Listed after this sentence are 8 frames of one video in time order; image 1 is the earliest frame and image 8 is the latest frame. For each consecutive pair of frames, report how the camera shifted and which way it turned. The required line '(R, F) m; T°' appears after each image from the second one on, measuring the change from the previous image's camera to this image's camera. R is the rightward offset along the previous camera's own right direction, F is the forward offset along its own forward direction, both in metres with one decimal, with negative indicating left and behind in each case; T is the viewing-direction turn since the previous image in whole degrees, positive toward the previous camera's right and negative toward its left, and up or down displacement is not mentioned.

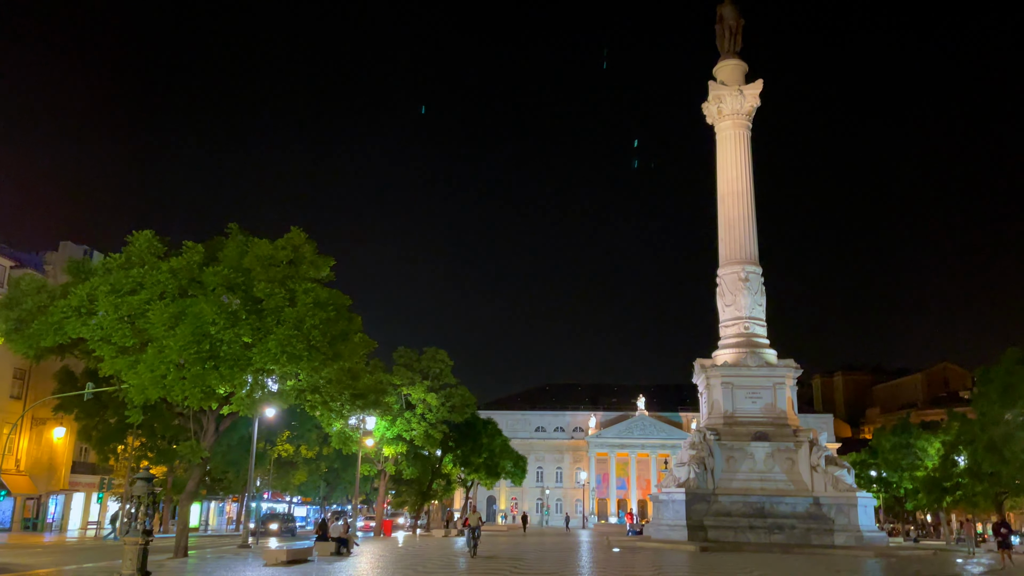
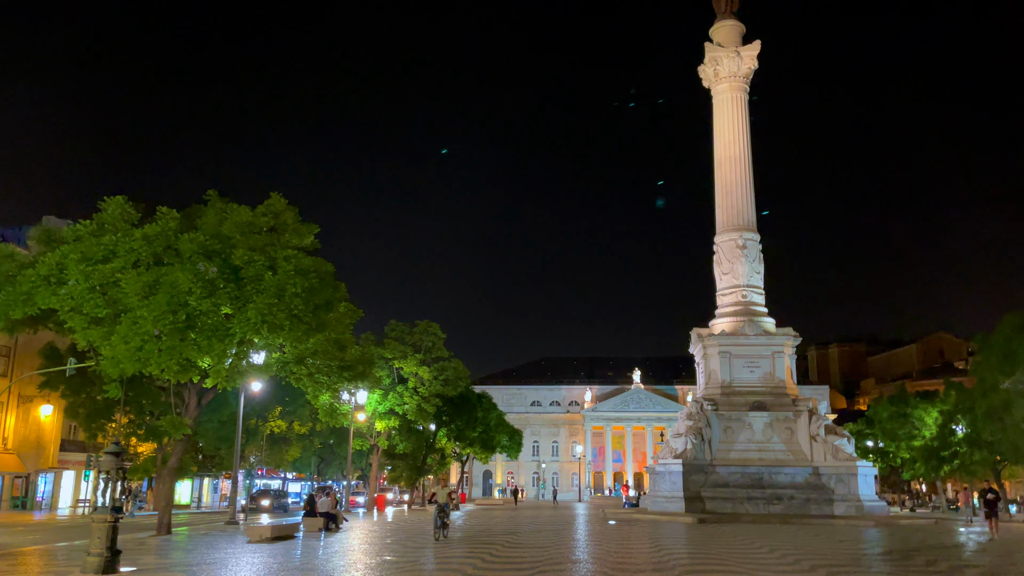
(+0.1, +0.8) m; 0°
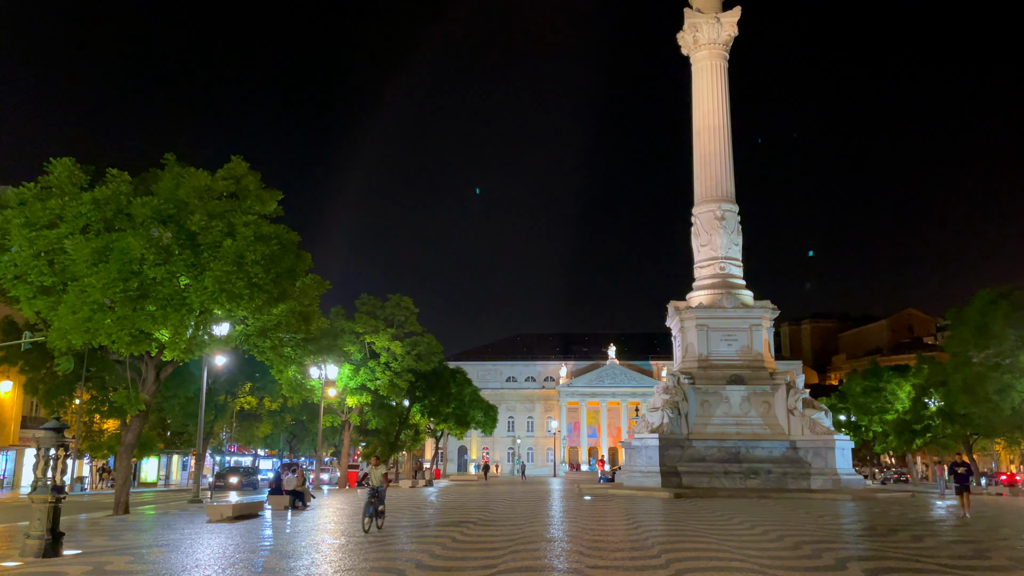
(+0.1, +0.8) m; +2°
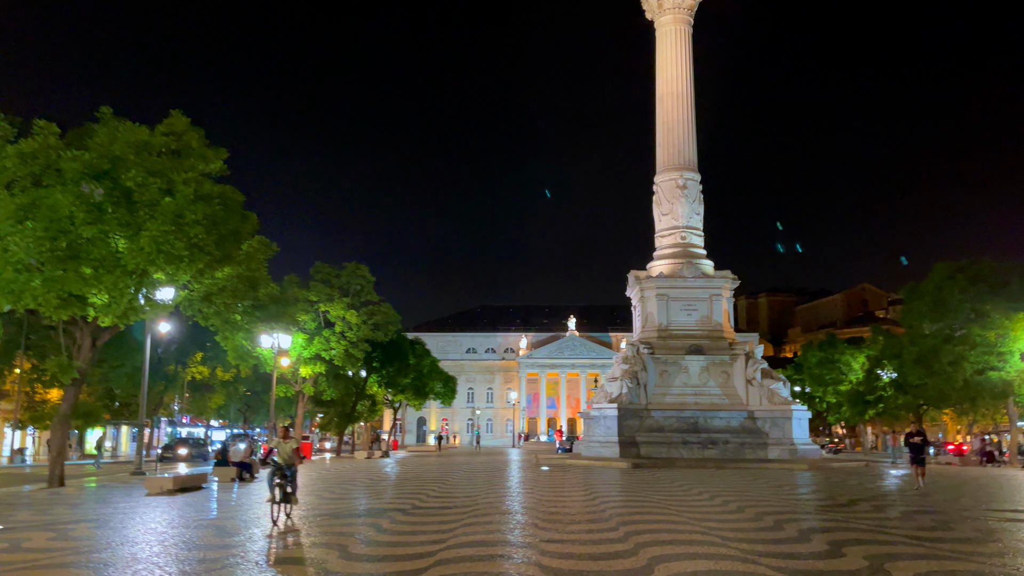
(+0.1, +0.7) m; +3°
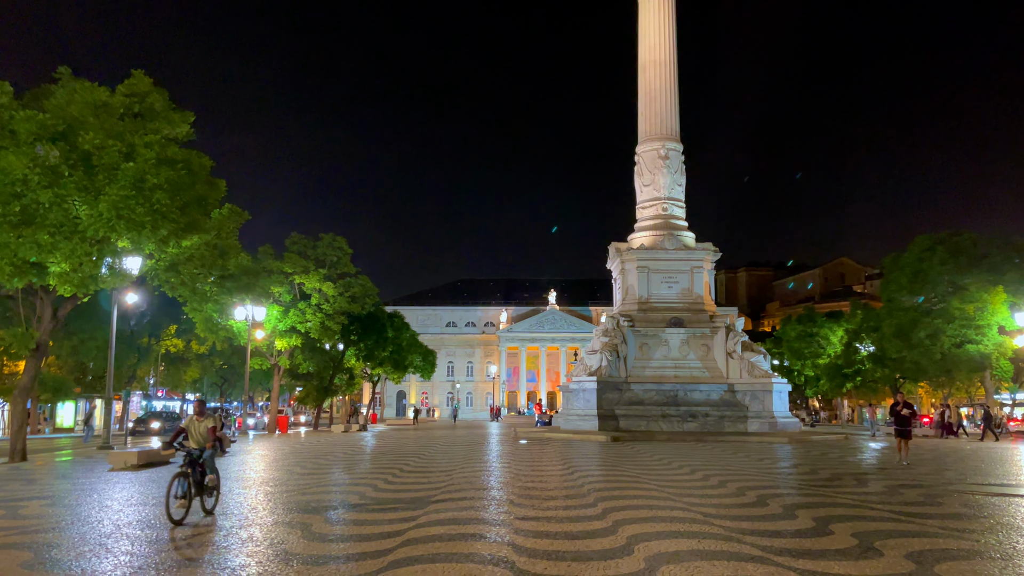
(+0.1, +0.5) m; +1°
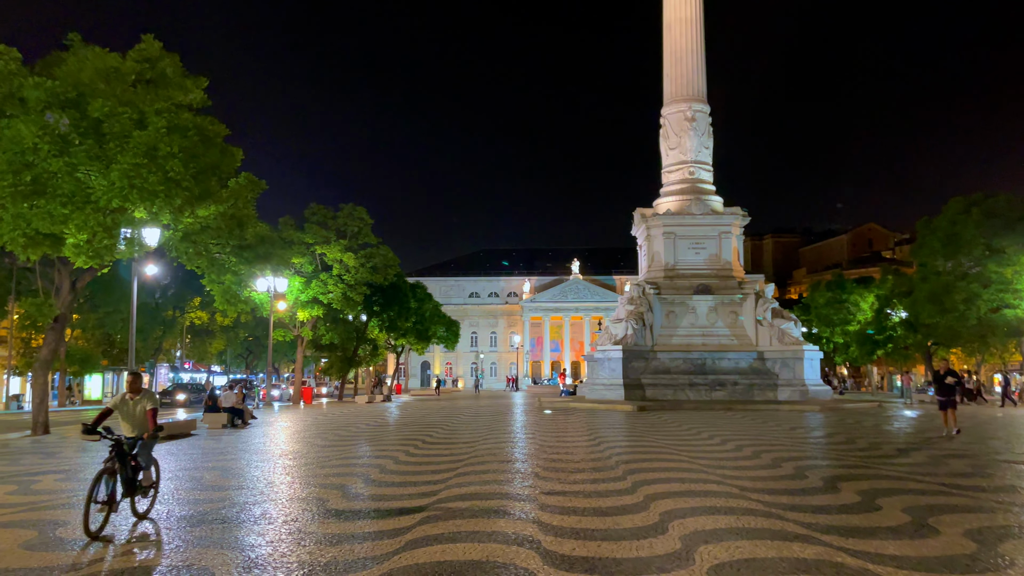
(0.0, +0.5) m; -2°
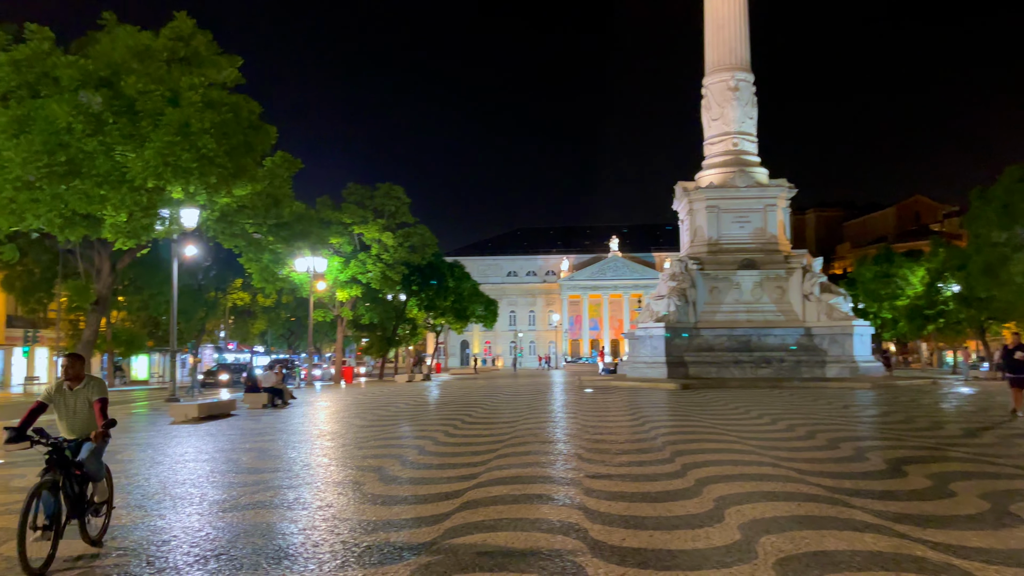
(0.0, +0.4) m; -3°
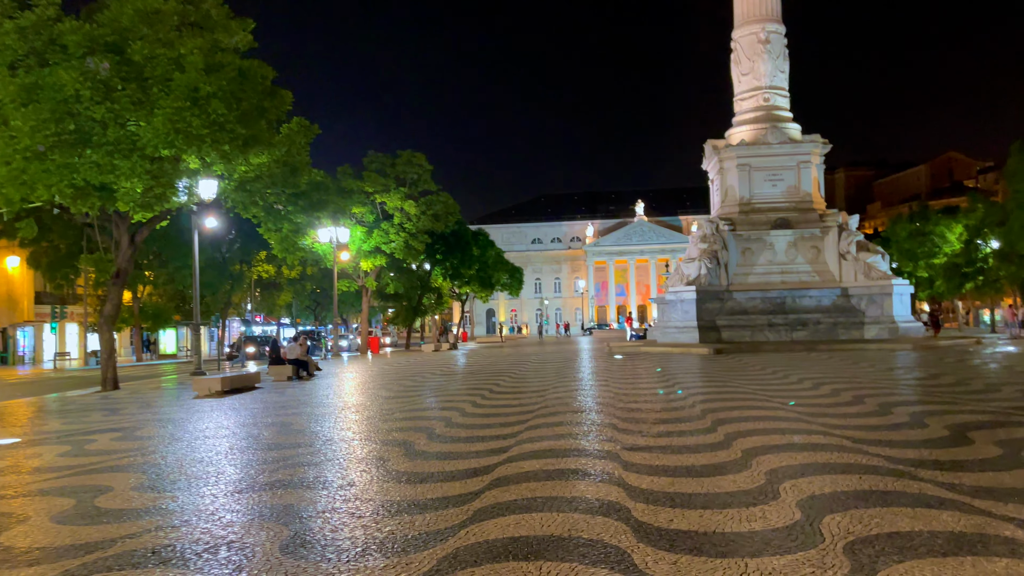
(0.0, +0.6) m; -2°
